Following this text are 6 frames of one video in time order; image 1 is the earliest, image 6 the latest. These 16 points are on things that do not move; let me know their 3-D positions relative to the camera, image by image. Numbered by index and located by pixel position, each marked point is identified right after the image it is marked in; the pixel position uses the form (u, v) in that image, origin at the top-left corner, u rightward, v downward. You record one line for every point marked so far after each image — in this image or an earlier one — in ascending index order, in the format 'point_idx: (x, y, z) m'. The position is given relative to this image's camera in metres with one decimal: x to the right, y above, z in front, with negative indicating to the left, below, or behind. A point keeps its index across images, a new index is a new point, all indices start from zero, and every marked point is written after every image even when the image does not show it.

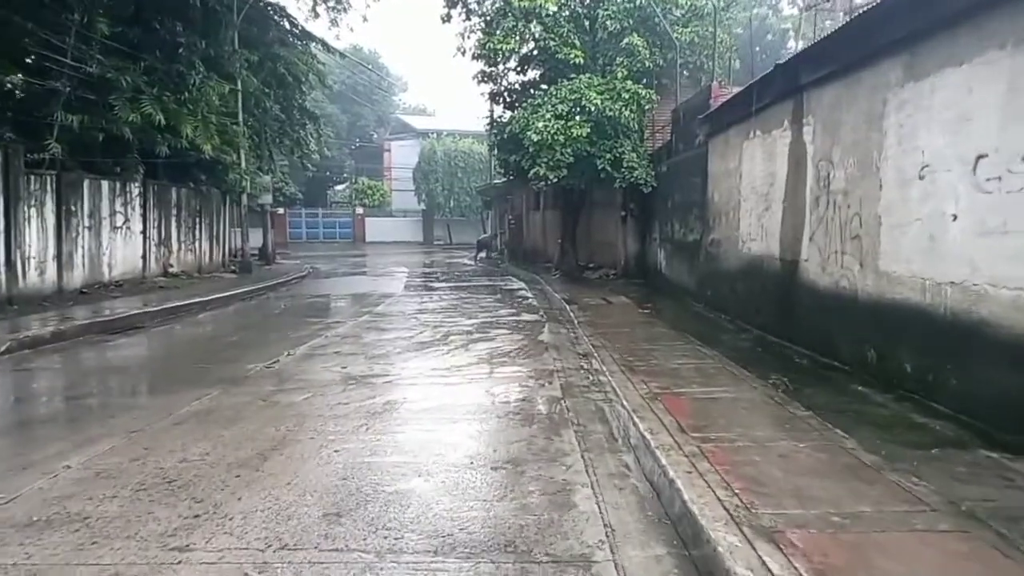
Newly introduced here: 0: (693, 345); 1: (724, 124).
0: (+2.7, -0.9, +10.0) m
1: (+4.3, +3.3, +13.4) m
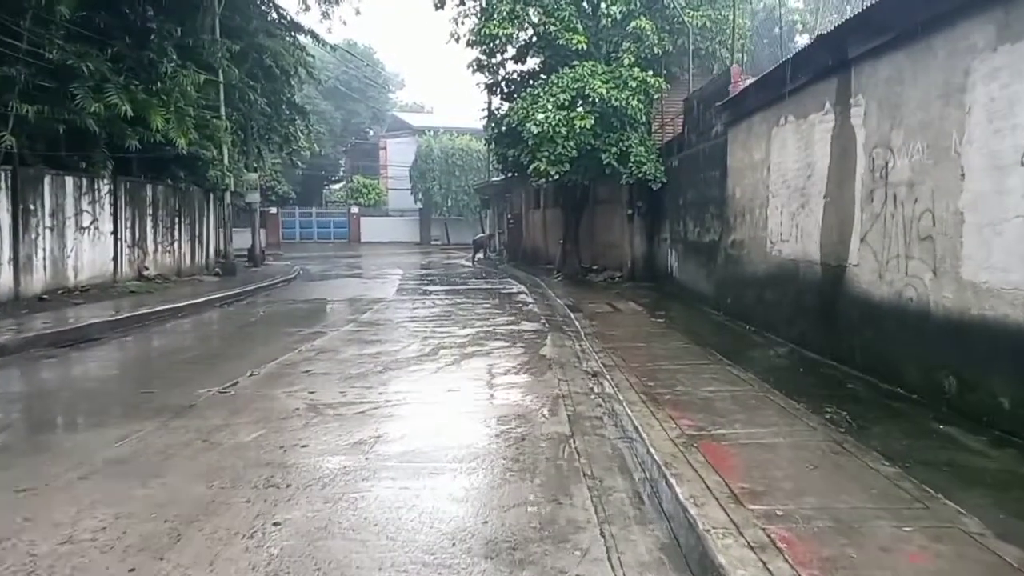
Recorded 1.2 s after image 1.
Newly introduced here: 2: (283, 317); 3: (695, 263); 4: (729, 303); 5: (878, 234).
0: (+2.7, -1.0, +8.5) m
1: (+4.2, +3.2, +11.9) m
2: (-6.2, -0.8, +17.9) m
3: (+4.2, +0.6, +15.4) m
4: (+4.2, -0.3, +13.0) m
5: (+4.3, +0.6, +7.7) m
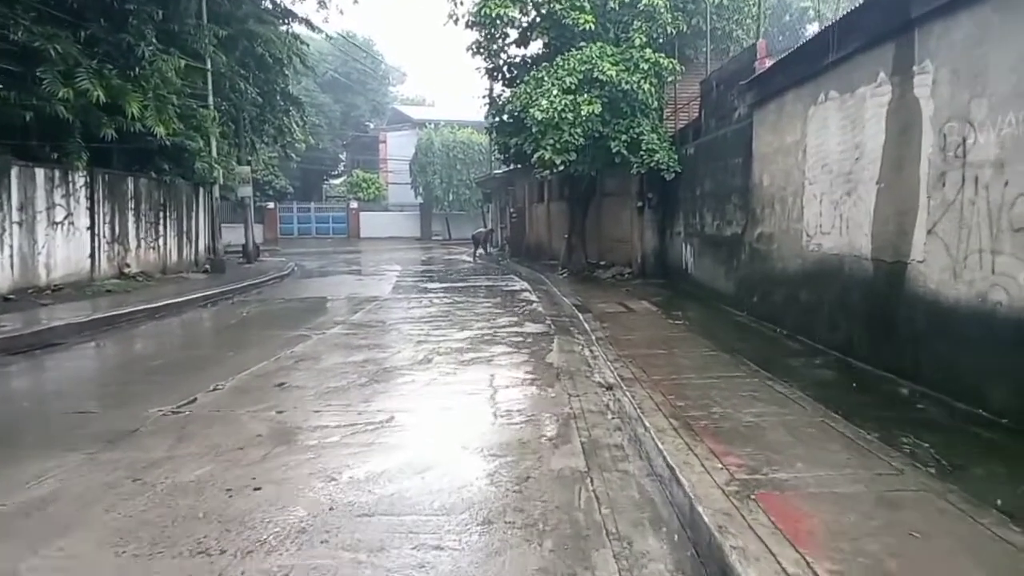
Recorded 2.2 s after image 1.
0: (+2.7, -1.0, +7.3) m
1: (+4.3, +3.2, +10.6) m
2: (-6.1, -0.7, +16.7) m
3: (+4.3, +0.6, +14.2) m
4: (+4.3, -0.3, +11.7) m
5: (+4.3, +0.6, +6.5) m
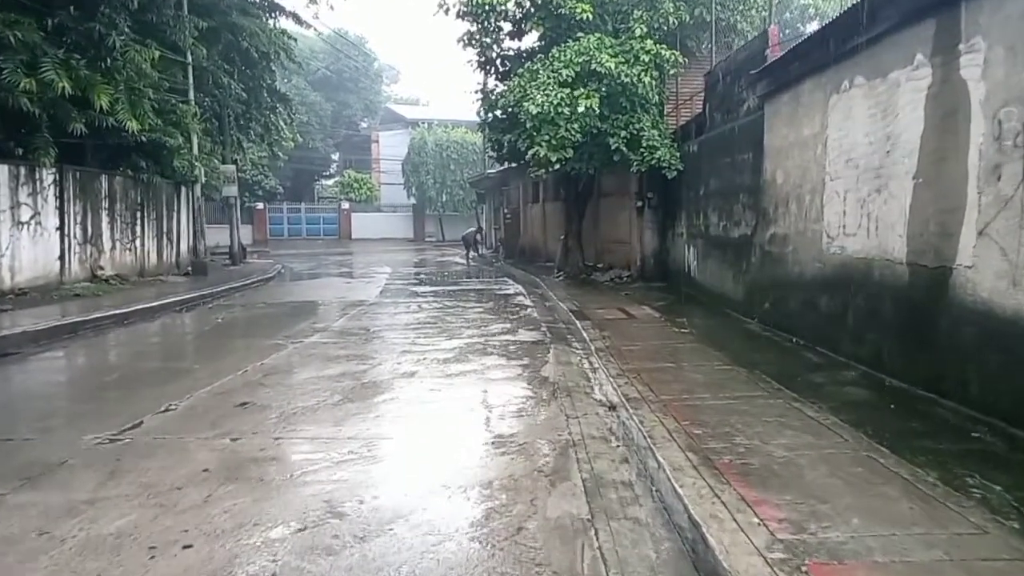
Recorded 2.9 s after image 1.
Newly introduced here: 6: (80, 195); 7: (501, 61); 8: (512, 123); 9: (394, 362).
0: (+2.6, -1.1, +6.4) m
1: (+4.1, +3.1, +9.8) m
2: (-6.3, -0.8, +15.8) m
3: (+4.1, +0.5, +13.3) m
4: (+4.1, -0.3, +10.9) m
5: (+4.2, +0.5, +5.6) m
6: (-12.0, +2.6, +18.5) m
7: (-0.3, +6.6, +19.4) m
8: (0.0, +4.6, +18.6) m
9: (-1.8, -1.1, +10.0) m
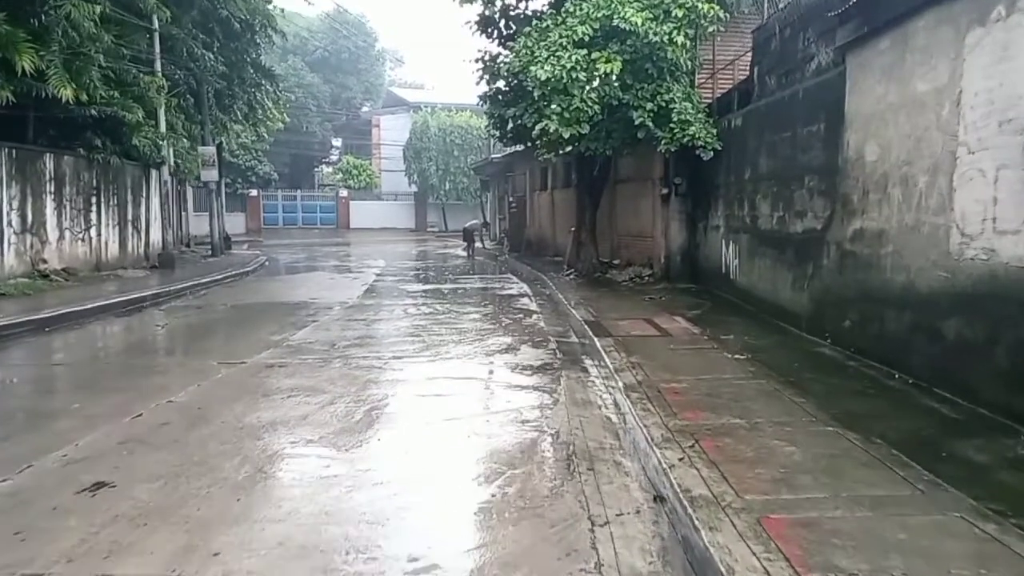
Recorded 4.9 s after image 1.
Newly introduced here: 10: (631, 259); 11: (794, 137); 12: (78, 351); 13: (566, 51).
0: (+2.6, -1.3, +3.8) m
1: (+4.1, +2.9, +7.1) m
2: (-6.2, -0.8, +13.3) m
3: (+4.2, +0.4, +10.7) m
4: (+4.1, -0.5, +8.2) m
5: (+4.1, +0.3, +3.0) m
6: (-11.9, +2.7, +16.0) m
7: (-0.2, +6.6, +16.7) m
8: (+0.1, +4.6, +15.9) m
9: (-1.8, -1.2, +7.5) m
10: (+3.2, +0.8, +17.8) m
11: (+4.3, +2.3, +9.9) m
12: (-7.5, -1.1, +11.6) m
13: (+1.1, +4.8, +13.4) m
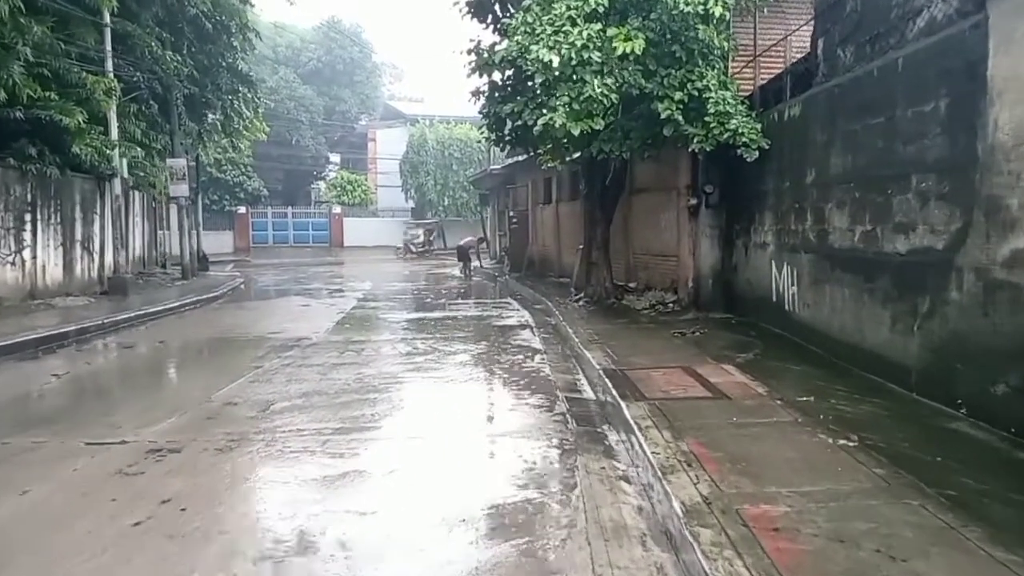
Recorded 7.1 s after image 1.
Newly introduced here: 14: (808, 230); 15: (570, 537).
0: (+2.5, -1.6, +1.1) m
1: (+4.0, +2.6, +4.4) m
2: (-6.3, -1.4, +10.6) m
3: (+4.1, 0.0, +8.0) m
4: (+4.1, -0.9, +5.5) m
5: (+4.0, 0.0, +0.3) m
6: (-12.0, +2.0, +13.5) m
7: (-0.2, +6.0, +14.2) m
8: (+0.1, +4.0, +13.3) m
9: (-1.9, -1.7, +4.8) m
10: (+3.2, +0.1, +15.1) m
11: (+4.2, +1.8, +7.3) m
12: (-7.5, -1.6, +8.9) m
13: (+1.0, +4.2, +10.8) m
14: (+4.2, +0.8, +9.3) m
15: (+0.4, -1.7, +4.4) m
